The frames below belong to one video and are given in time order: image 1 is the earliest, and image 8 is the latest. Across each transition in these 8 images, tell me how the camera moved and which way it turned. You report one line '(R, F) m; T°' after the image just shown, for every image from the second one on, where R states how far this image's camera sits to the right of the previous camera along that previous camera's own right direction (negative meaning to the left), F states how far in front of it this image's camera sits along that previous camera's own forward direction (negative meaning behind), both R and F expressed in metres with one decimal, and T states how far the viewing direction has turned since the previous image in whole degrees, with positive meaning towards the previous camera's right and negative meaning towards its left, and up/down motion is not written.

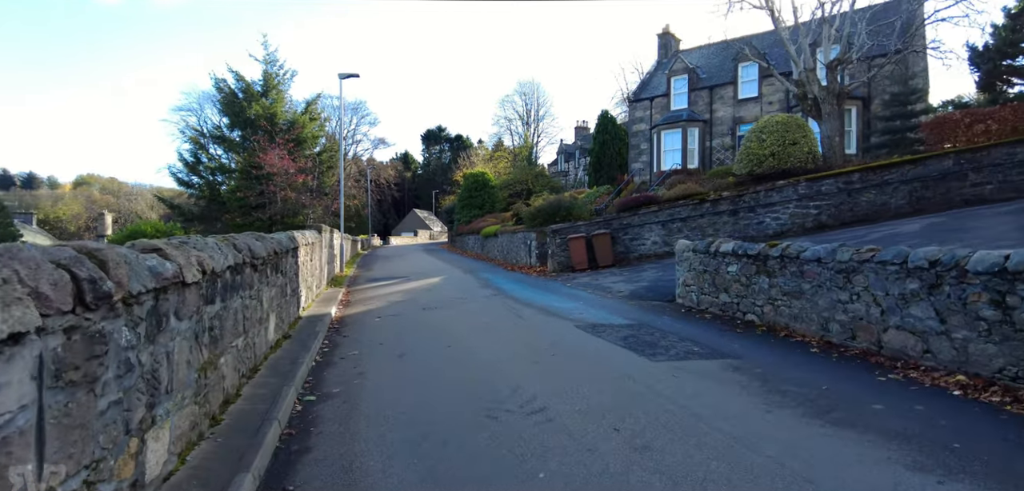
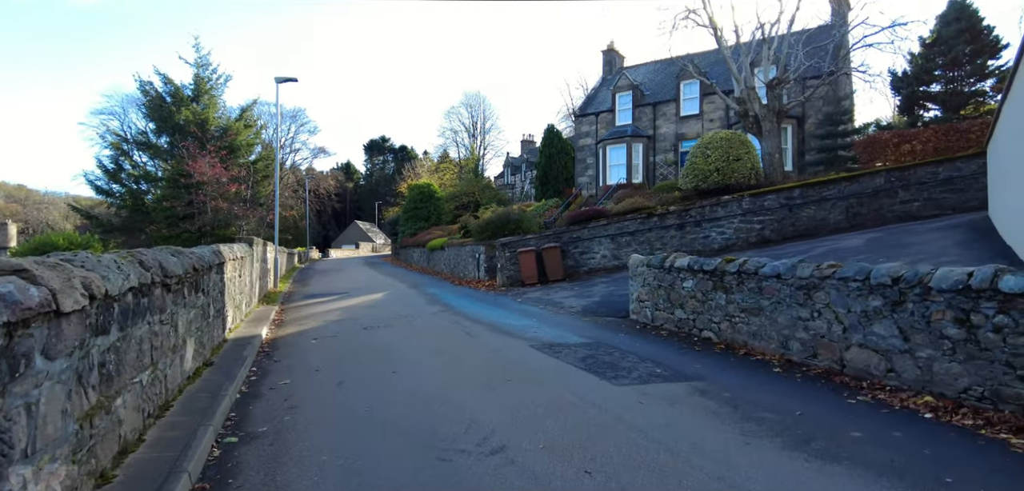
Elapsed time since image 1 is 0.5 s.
(-0.1, +0.5) m; +6°
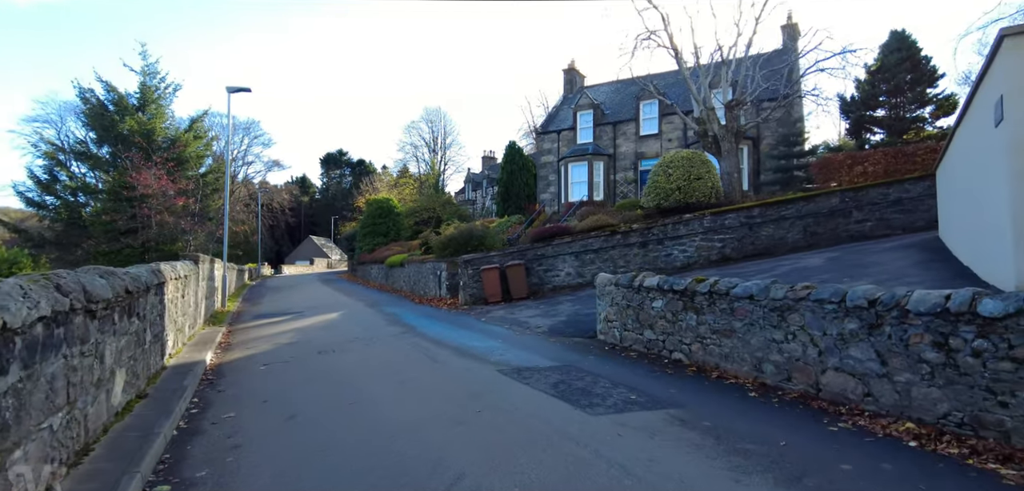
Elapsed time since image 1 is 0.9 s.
(-0.1, +0.3) m; +4°
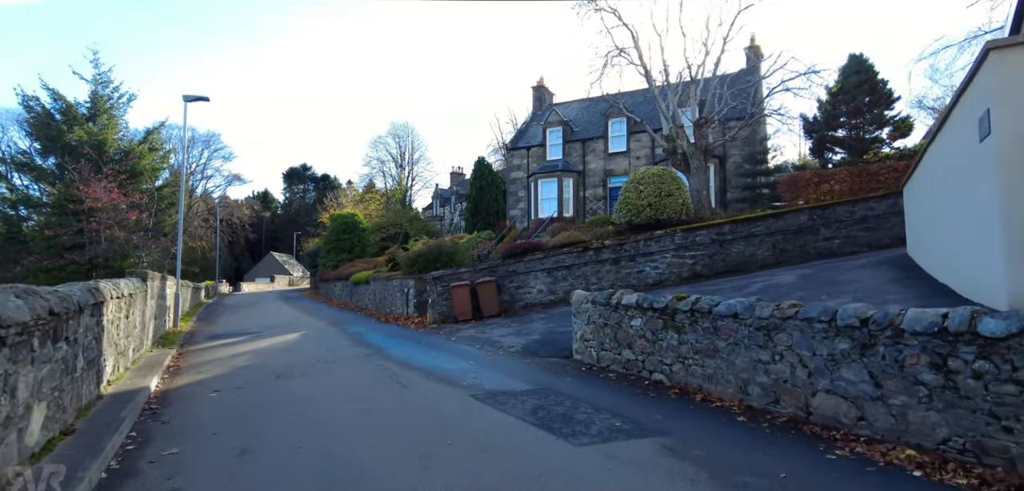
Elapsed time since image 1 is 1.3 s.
(-0.1, +0.4) m; +4°
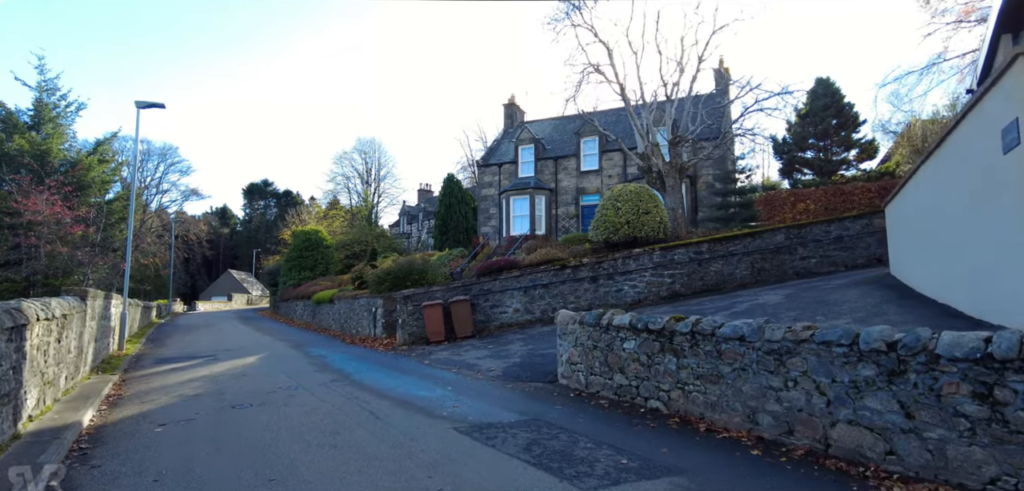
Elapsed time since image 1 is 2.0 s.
(-0.3, +0.6) m; +4°
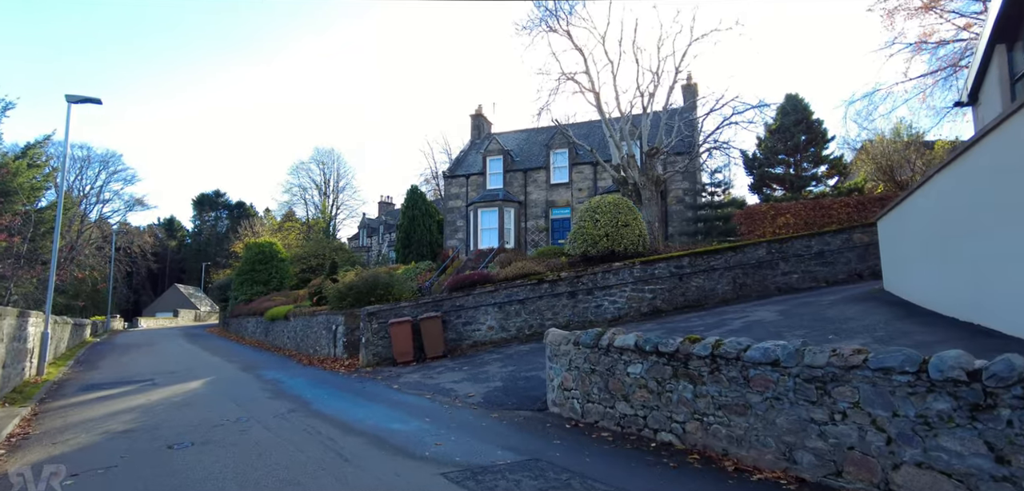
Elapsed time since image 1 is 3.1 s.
(-0.4, +0.9) m; +4°
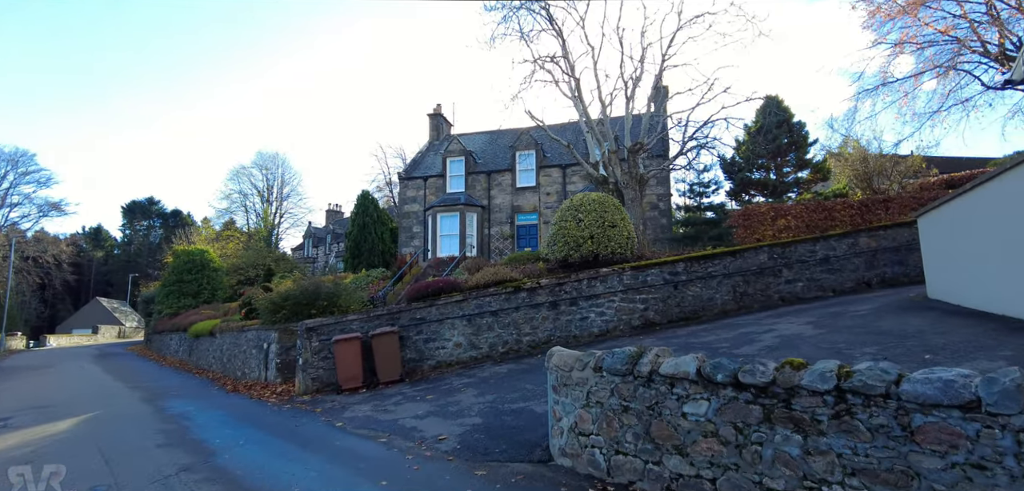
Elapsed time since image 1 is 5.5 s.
(-0.4, +2.1) m; +5°
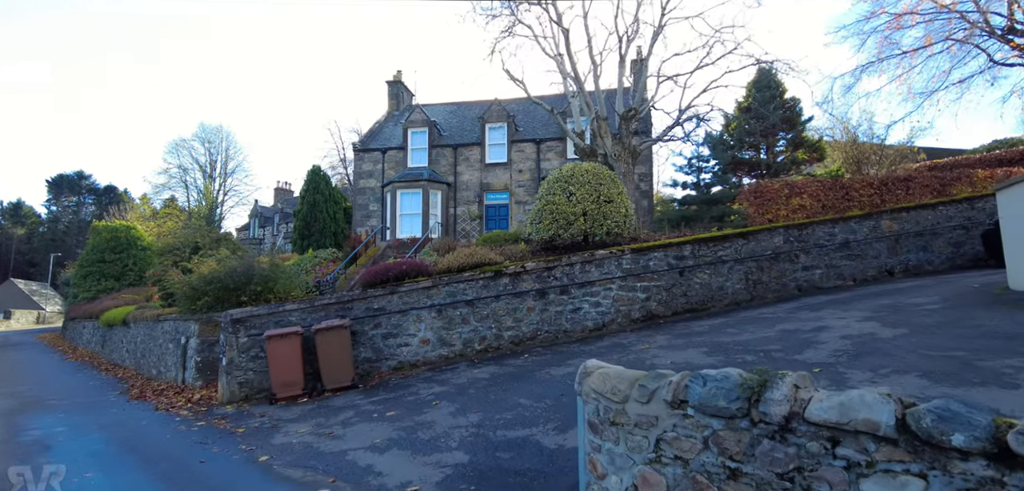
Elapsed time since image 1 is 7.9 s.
(-0.4, +2.1) m; +5°
